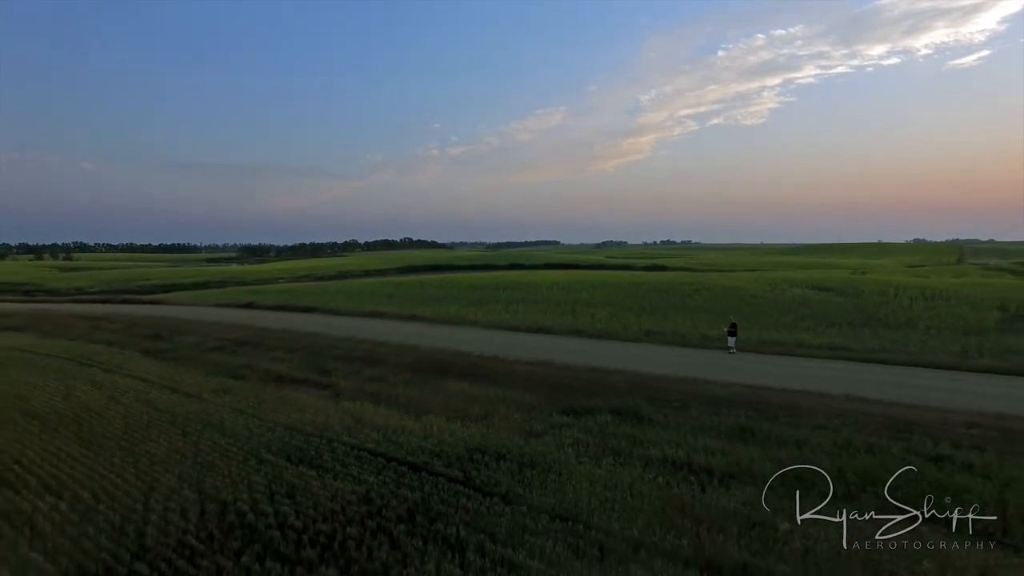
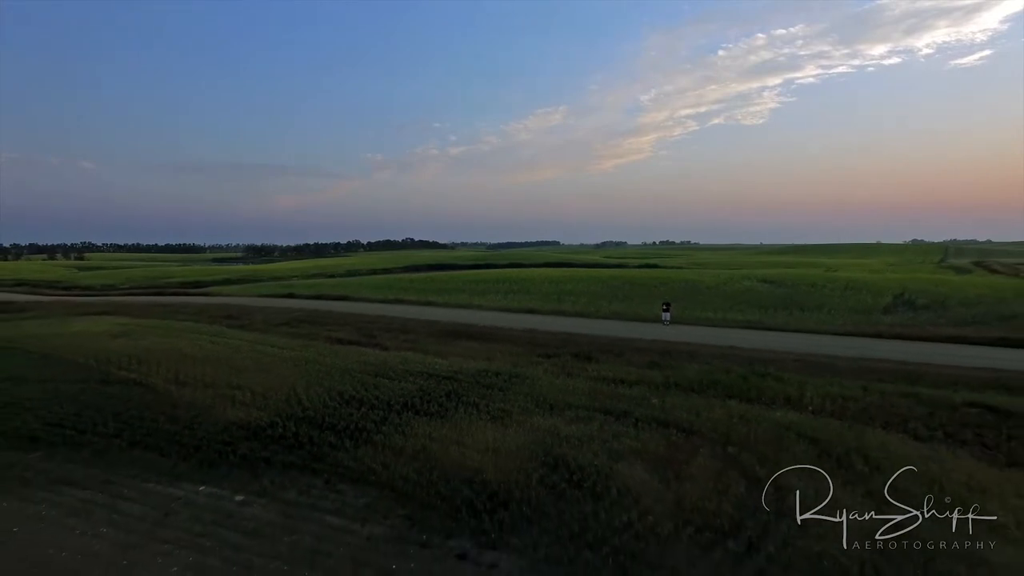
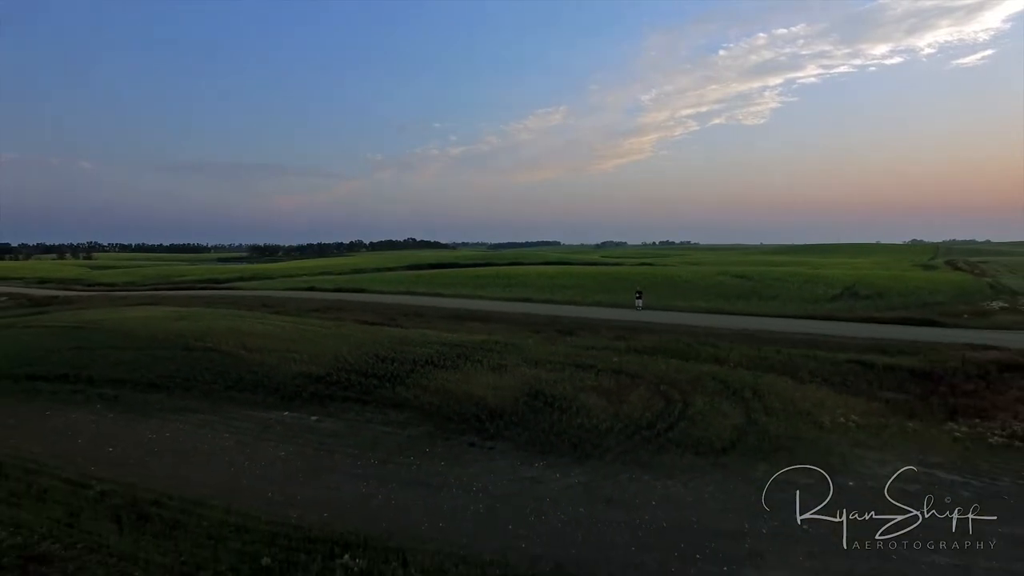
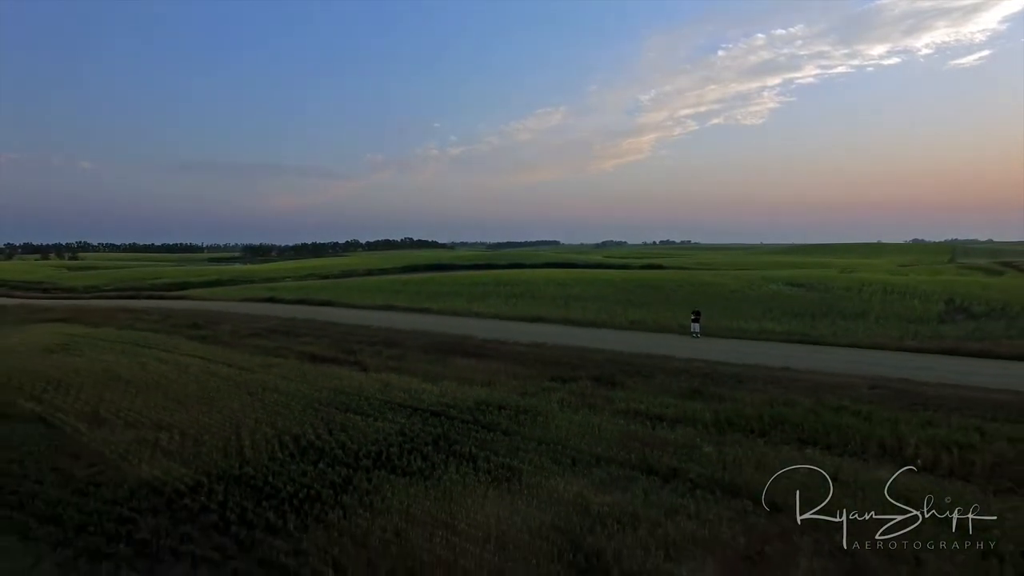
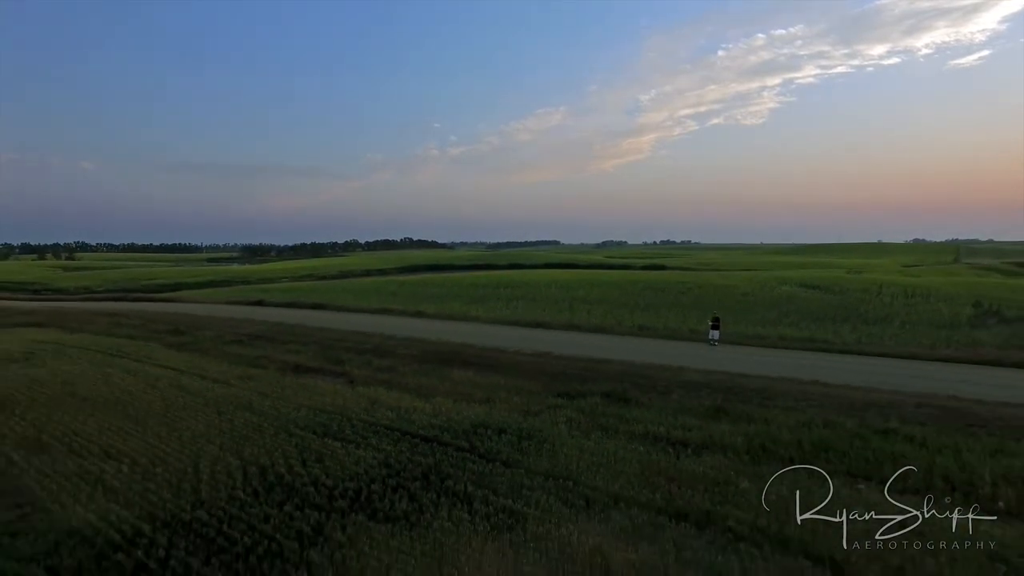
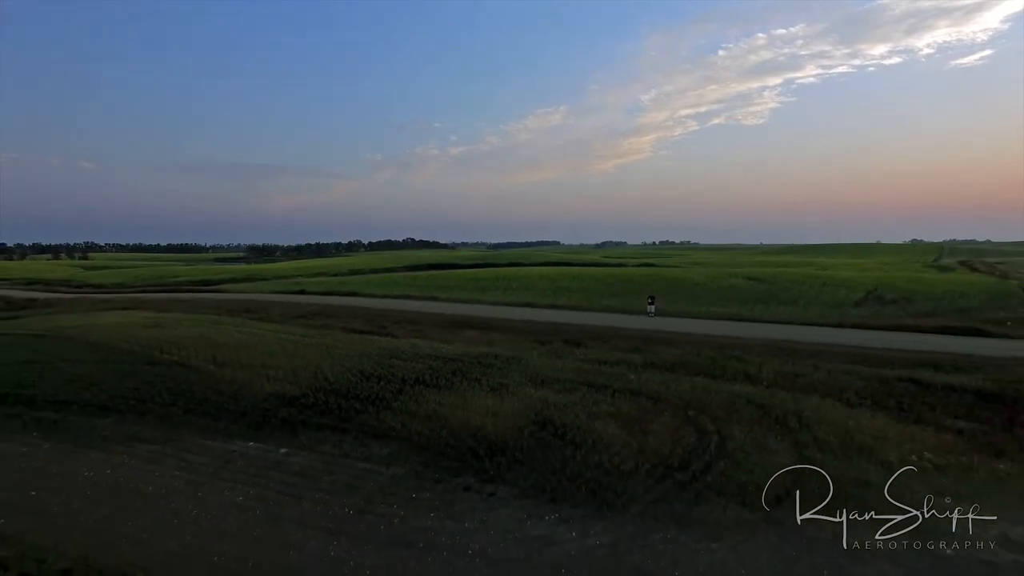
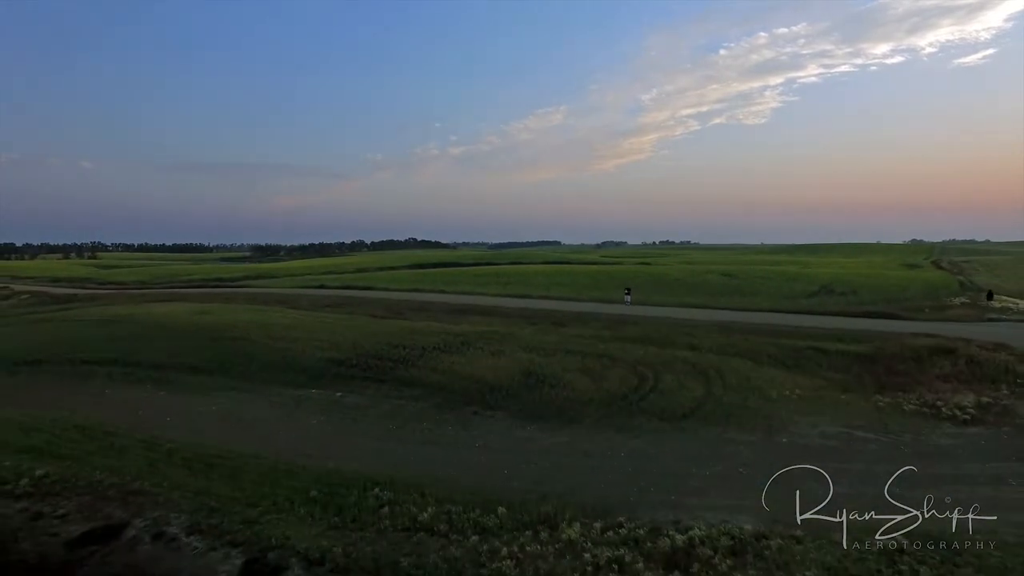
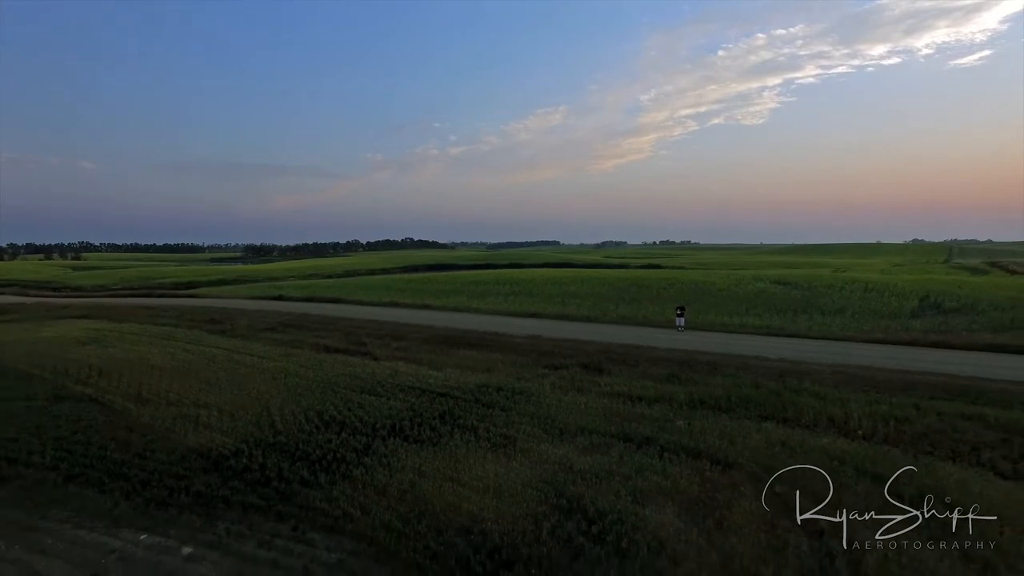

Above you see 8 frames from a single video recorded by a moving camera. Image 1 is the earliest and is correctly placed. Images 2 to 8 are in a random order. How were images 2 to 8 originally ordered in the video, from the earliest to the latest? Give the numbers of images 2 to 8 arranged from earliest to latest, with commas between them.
5, 4, 8, 2, 6, 3, 7
